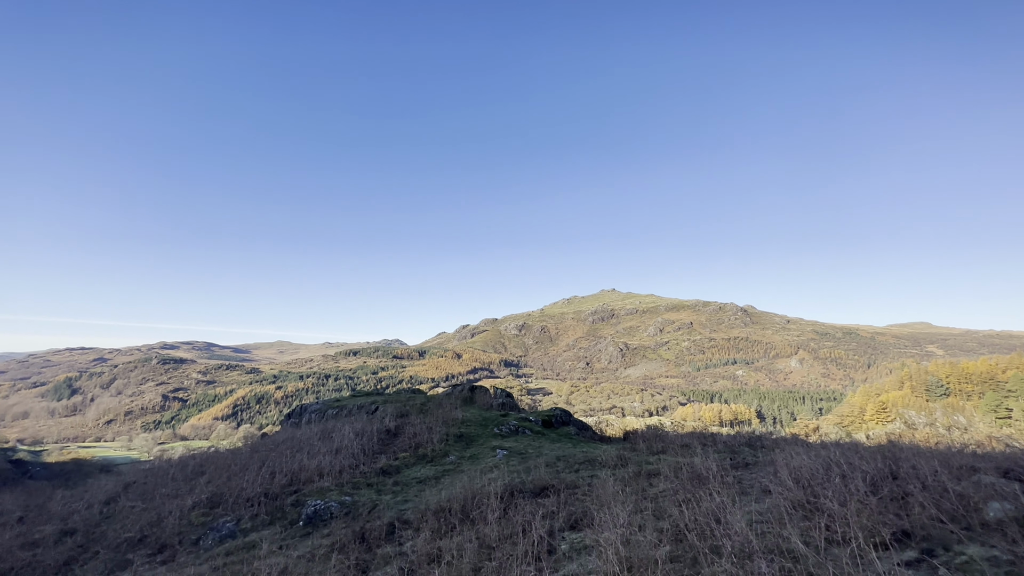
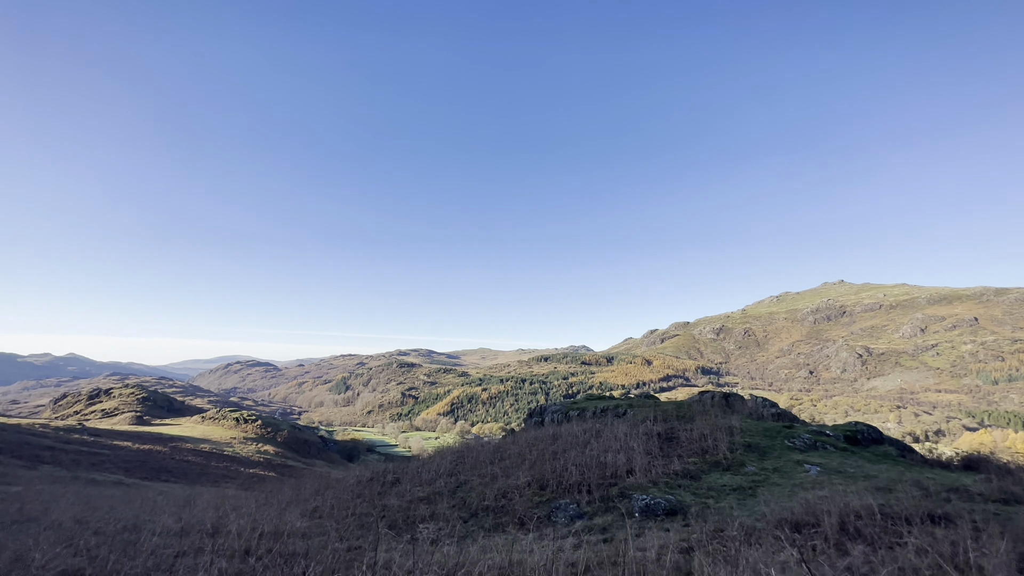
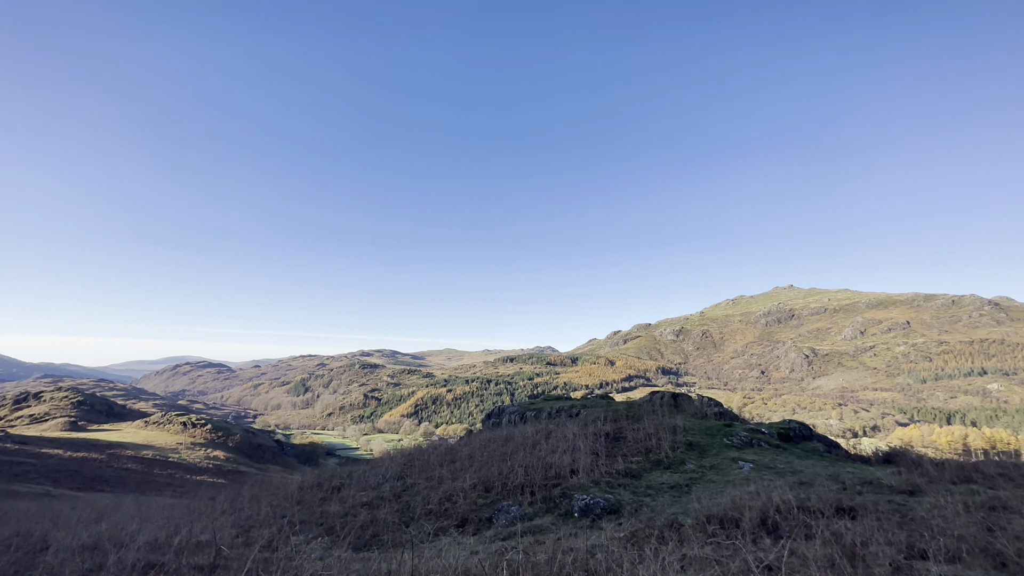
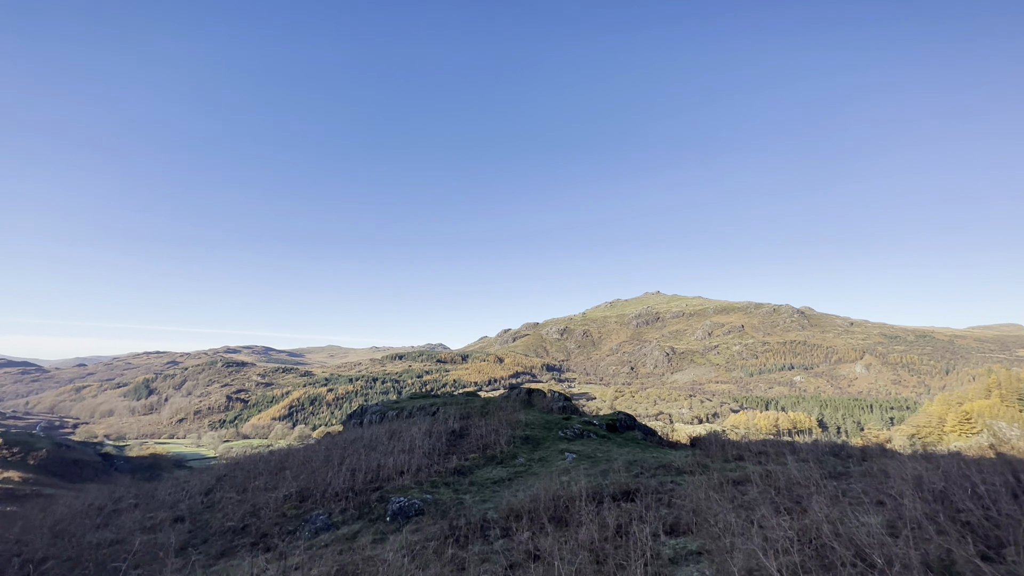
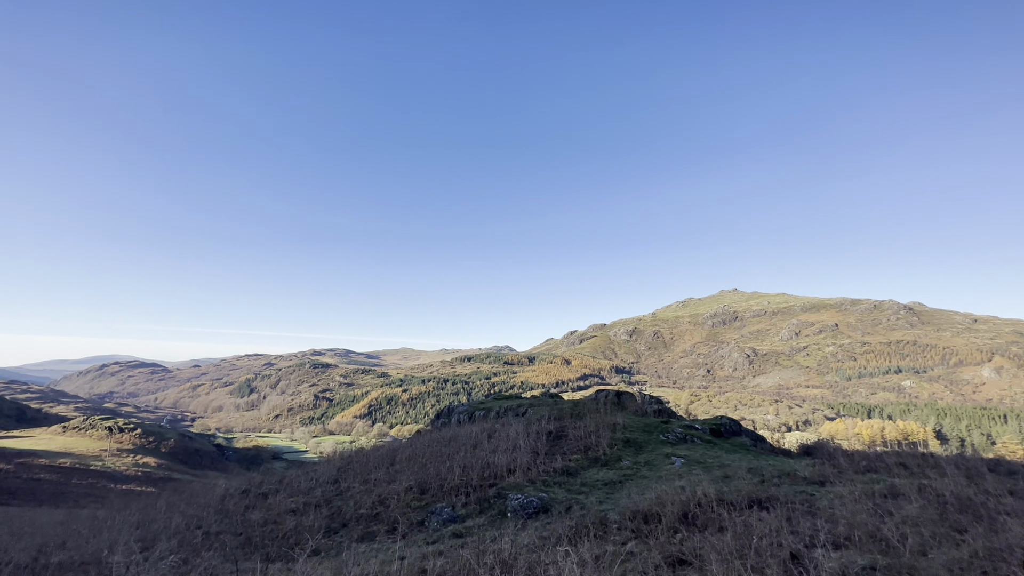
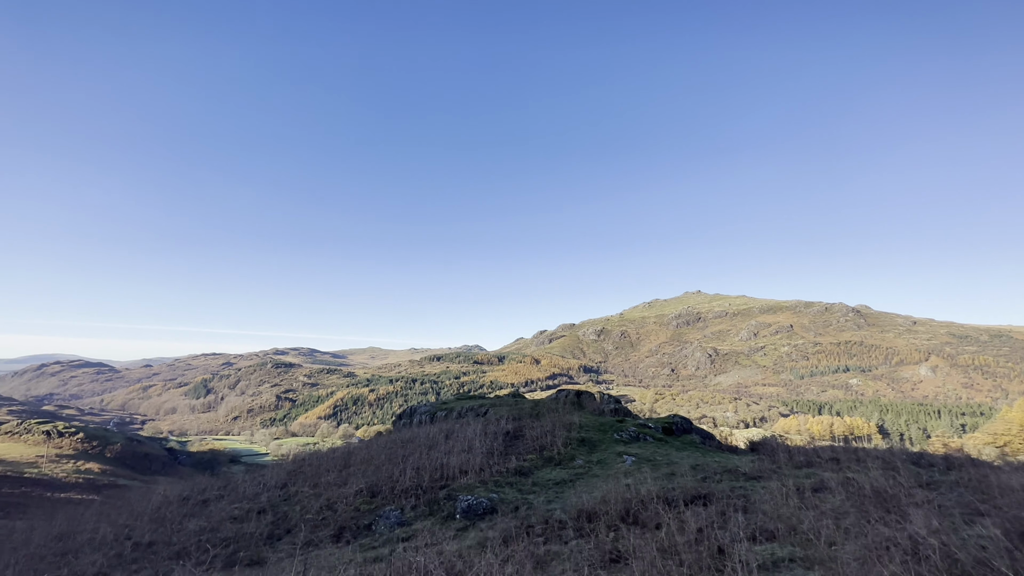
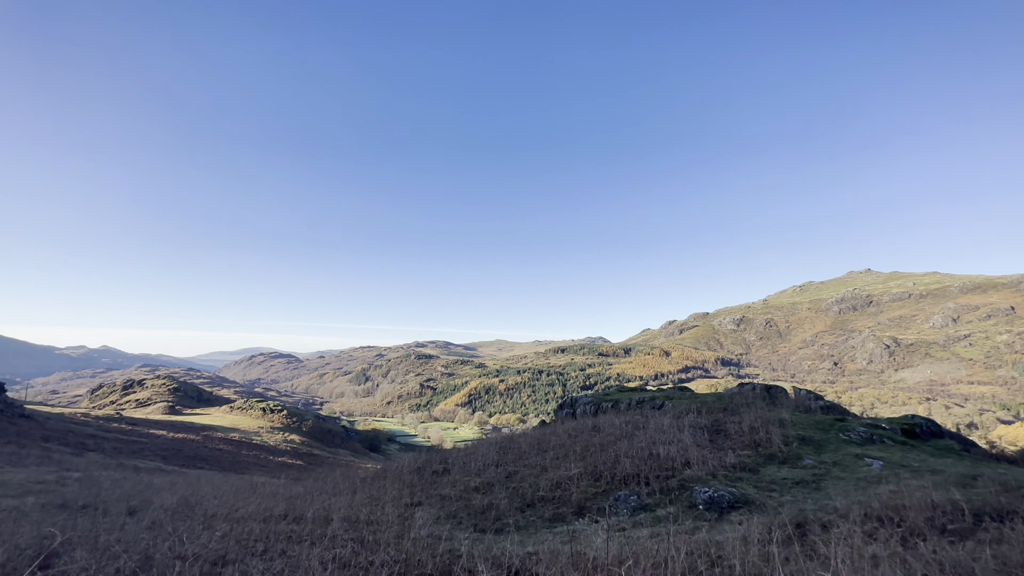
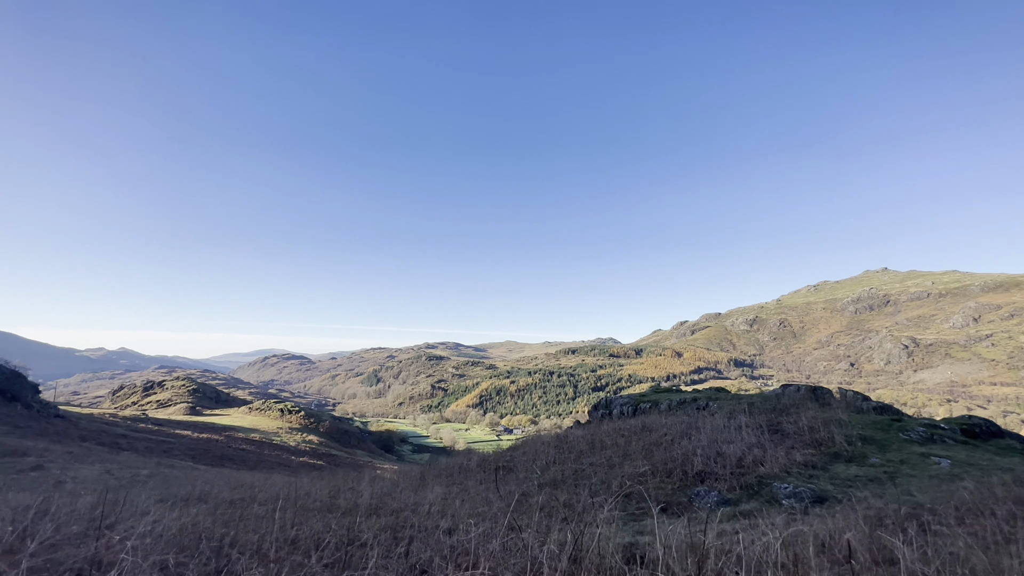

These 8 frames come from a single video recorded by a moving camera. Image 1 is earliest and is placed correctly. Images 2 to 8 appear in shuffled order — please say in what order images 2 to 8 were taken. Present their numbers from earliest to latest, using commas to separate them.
4, 6, 5, 3, 2, 7, 8
